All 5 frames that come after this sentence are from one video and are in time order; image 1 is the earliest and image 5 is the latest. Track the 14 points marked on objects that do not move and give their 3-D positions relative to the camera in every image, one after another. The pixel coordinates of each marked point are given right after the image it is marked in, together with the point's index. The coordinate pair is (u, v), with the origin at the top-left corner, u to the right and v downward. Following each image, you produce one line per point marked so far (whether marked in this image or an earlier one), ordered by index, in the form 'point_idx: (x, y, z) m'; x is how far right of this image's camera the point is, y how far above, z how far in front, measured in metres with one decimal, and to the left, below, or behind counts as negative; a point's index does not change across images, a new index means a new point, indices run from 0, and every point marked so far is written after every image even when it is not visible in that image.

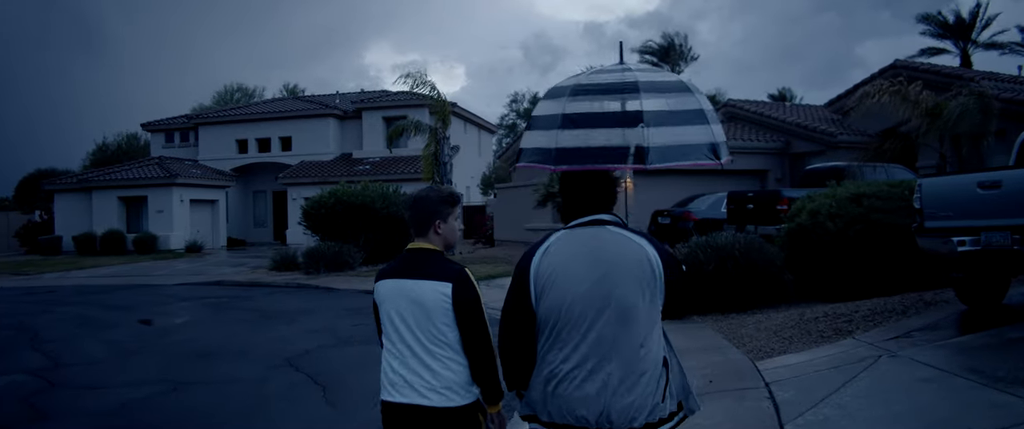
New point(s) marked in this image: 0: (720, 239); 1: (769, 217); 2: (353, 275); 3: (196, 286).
0: (+2.8, -0.3, +9.9) m
1: (+5.1, 0.0, +15.0) m
2: (-4.0, -1.5, +19.0) m
3: (-8.0, -1.6, +19.2) m
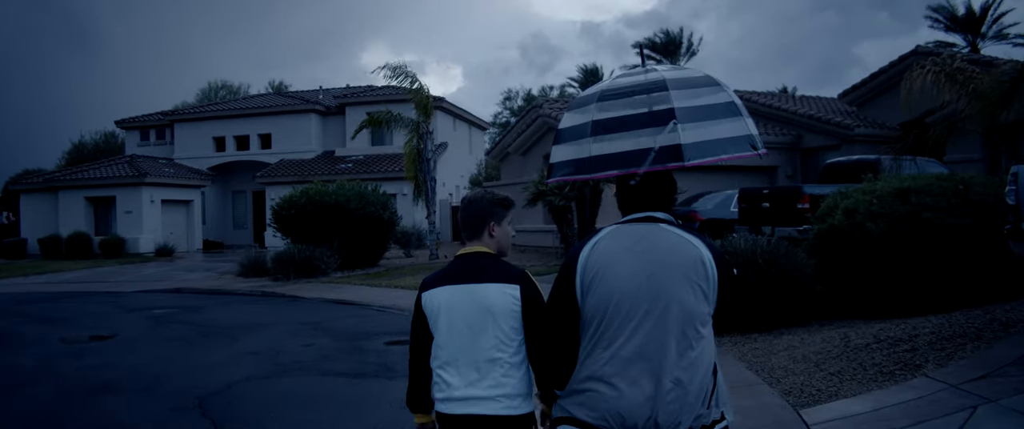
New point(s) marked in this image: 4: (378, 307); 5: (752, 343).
0: (+2.5, -0.3, +8.3) m
1: (+4.9, 0.0, +13.3) m
2: (-4.3, -1.5, +17.3) m
3: (-8.3, -1.6, +17.5) m
4: (-2.5, -1.6, +13.8) m
5: (+2.3, -1.2, +7.2) m
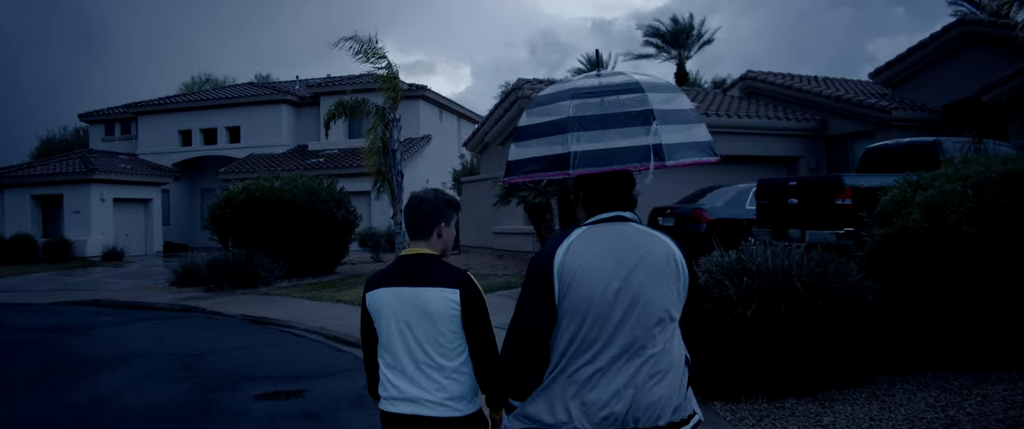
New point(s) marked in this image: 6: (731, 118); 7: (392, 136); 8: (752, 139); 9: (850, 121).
0: (+1.8, -0.3, +5.5) m
1: (+4.3, 0.0, +10.5) m
2: (-4.8, -1.5, +14.6) m
3: (-8.9, -1.6, +14.9) m
4: (-3.1, -1.6, +11.2) m
5: (+1.6, -1.2, +4.5) m
6: (+5.3, +2.3, +18.3) m
7: (-3.0, +2.0, +19.2) m
8: (+6.0, +1.8, +19.0) m
9: (+8.5, +2.3, +19.2) m
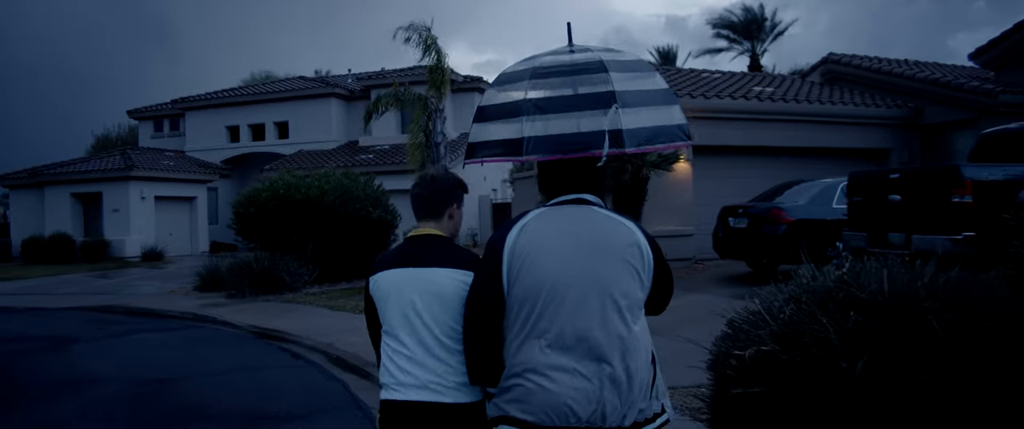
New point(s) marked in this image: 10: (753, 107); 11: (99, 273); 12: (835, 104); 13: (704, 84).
0: (+1.8, -0.3, +3.7) m
1: (+4.7, 0.0, +8.5) m
2: (-4.0, -1.5, +13.4) m
3: (-8.0, -1.6, +14.0) m
4: (-2.6, -1.6, +9.7) m
5: (+1.5, -1.2, +2.7) m
6: (+6.4, +2.3, +16.1) m
7: (-1.8, +2.0, +17.7) m
8: (+7.2, +1.9, +16.7) m
9: (+9.6, +2.4, +16.7) m
10: (+4.9, +2.2, +15.5) m
11: (-9.8, -1.4, +17.8) m
12: (+7.1, +2.4, +16.5) m
13: (+4.4, +3.0, +17.4) m
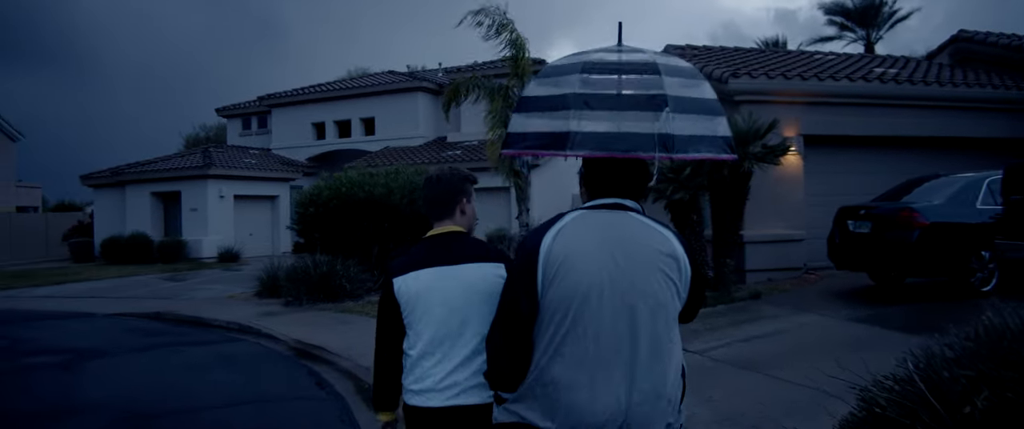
0: (+1.7, -0.4, +2.0) m
1: (+5.2, -0.1, +6.3) m
2: (-2.8, -1.5, +12.3) m
3: (-6.6, -1.6, +13.5) m
4: (-1.8, -1.7, +8.5) m
5: (+1.3, -1.3, +1.0) m
6: (+7.9, +2.3, +13.7) m
7: (0.0, +2.0, +16.3) m
8: (+8.7, +1.8, +14.1) m
9: (+11.2, +2.3, +13.8) m
10: (+6.4, +2.2, +13.2) m
11: (-7.9, -1.4, +17.5) m
12: (+8.6, +2.4, +13.9) m
13: (+6.1, +3.0, +15.2) m
